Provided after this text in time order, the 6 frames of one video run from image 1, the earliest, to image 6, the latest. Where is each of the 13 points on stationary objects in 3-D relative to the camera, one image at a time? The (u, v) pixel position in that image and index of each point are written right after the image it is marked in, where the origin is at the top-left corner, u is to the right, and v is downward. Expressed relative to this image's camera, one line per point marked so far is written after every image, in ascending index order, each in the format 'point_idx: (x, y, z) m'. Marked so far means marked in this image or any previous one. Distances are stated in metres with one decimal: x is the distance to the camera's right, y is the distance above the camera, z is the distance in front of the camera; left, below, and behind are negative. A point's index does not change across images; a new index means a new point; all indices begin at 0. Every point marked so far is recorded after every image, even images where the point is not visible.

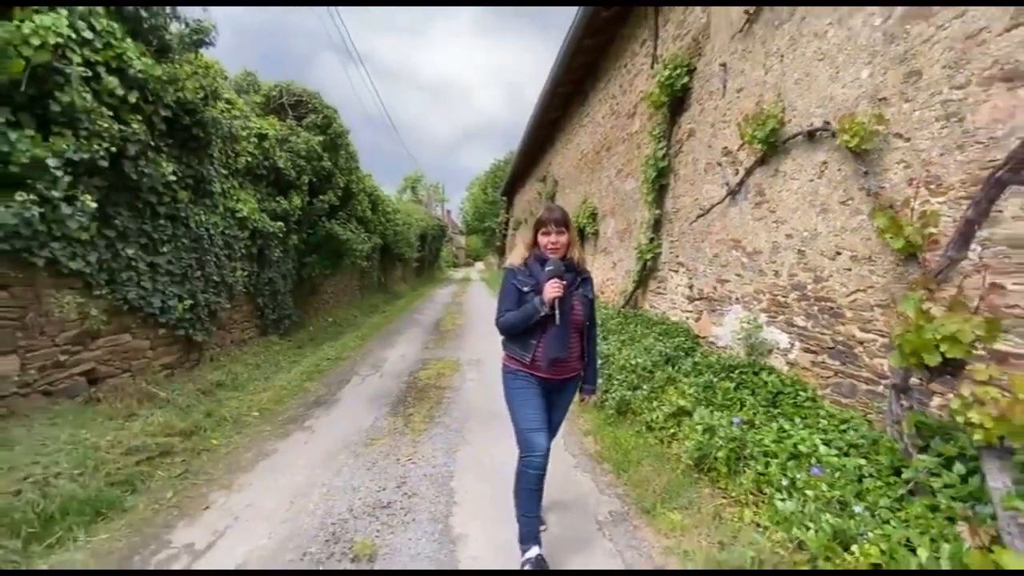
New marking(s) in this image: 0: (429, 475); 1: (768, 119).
0: (-0.6, -1.3, +3.2) m
1: (+1.9, +1.3, +3.6) m
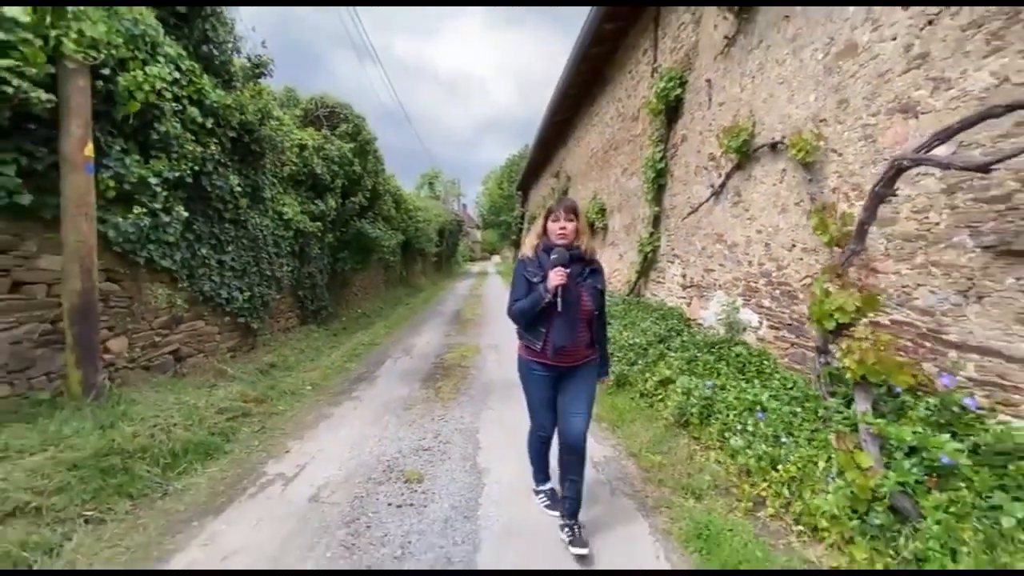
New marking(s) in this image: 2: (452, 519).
0: (-0.4, -1.2, +4.0) m
1: (+2.0, +1.4, +4.2) m
2: (-0.3, -1.3, +2.7) m
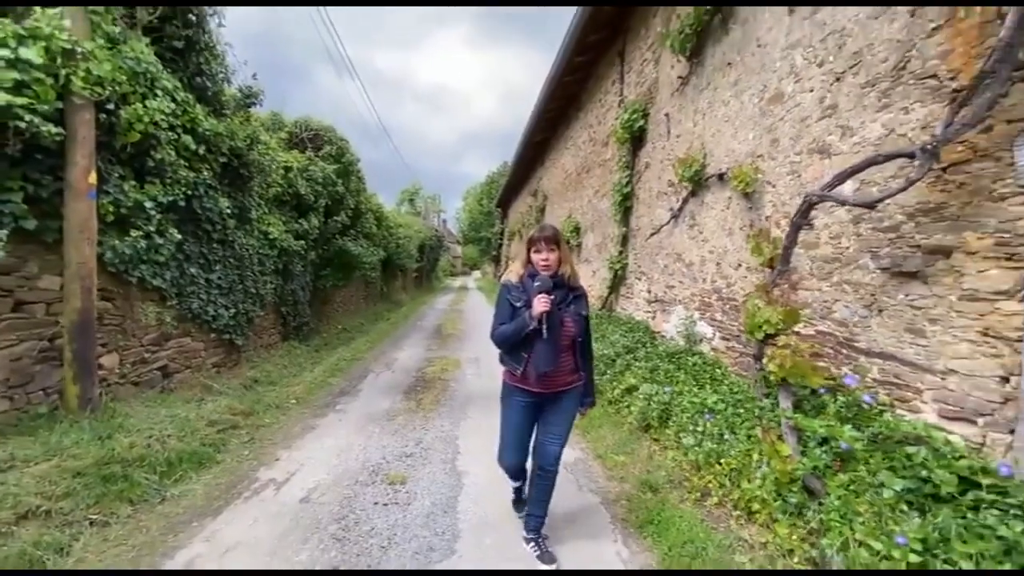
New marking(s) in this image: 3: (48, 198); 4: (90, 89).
0: (-0.7, -1.3, +4.2) m
1: (+1.8, +1.2, +4.6) m
2: (-0.5, -1.4, +2.9) m
3: (-3.6, +0.7, +3.6) m
4: (-3.2, +1.5, +3.5) m
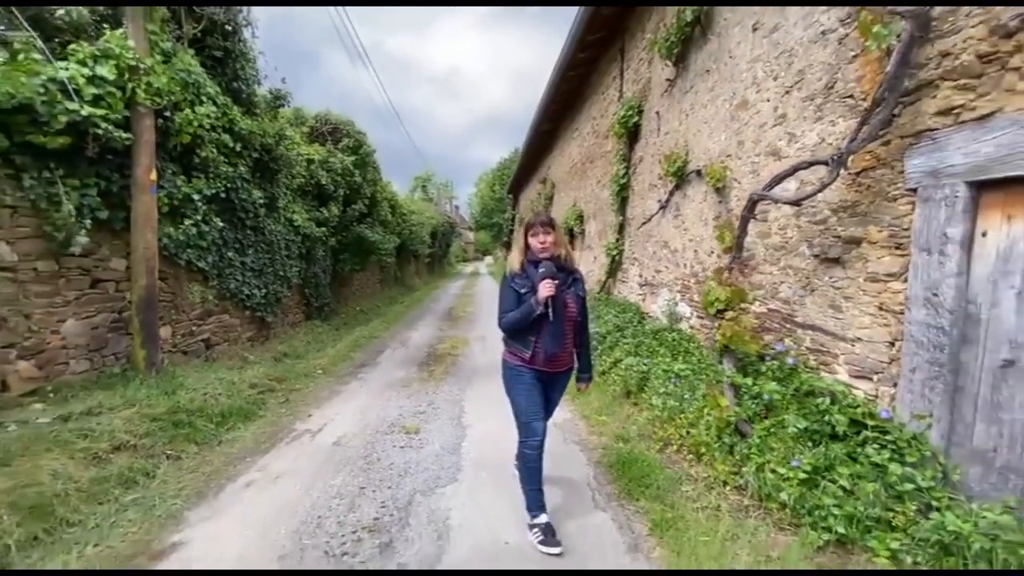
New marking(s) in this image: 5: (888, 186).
0: (-0.7, -1.2, +4.9) m
1: (+1.8, +1.4, +5.1) m
2: (-0.5, -1.3, +3.6) m
3: (-3.6, +0.9, +4.3) m
4: (-3.2, +1.7, +4.2) m
5: (+2.1, +0.6, +2.6) m
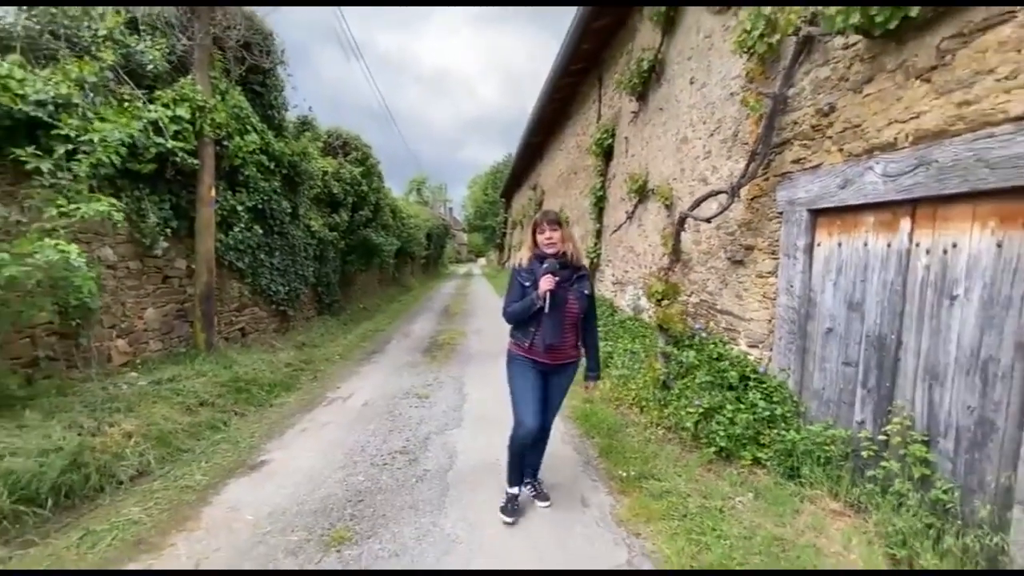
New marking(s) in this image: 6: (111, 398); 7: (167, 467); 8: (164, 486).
0: (-0.8, -1.1, +5.9) m
1: (+1.7, +1.5, +6.2) m
2: (-0.6, -1.2, +4.6) m
3: (-3.7, +0.9, +5.3) m
4: (-3.3, +1.7, +5.2) m
5: (+2.0, +0.6, +3.8) m
6: (-3.3, -0.9, +3.8) m
7: (-2.5, -1.3, +3.4) m
8: (-2.3, -1.3, +3.2) m
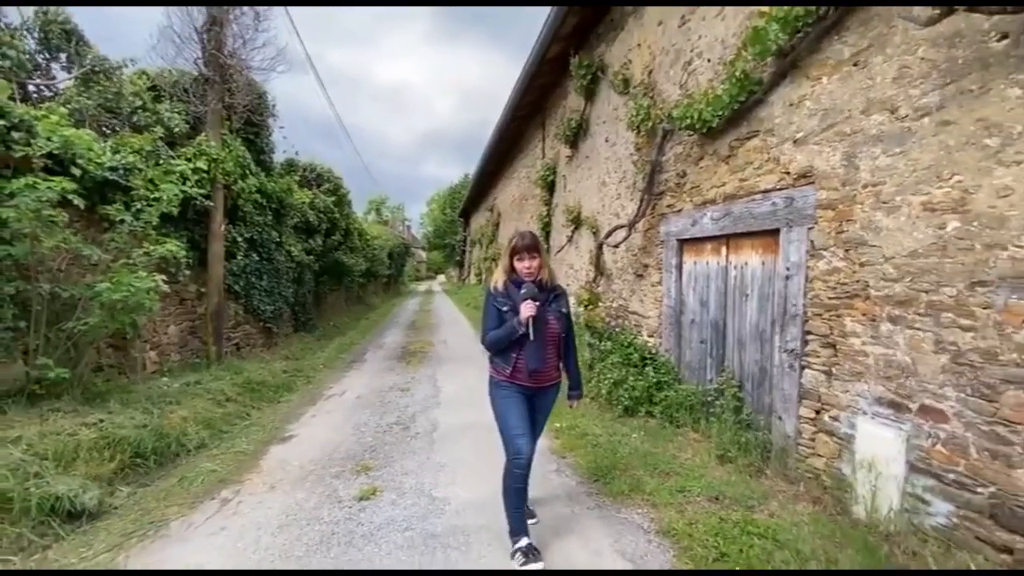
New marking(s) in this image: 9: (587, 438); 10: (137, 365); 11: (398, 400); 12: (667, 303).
0: (-1.3, -1.3, +7.2) m
1: (+1.0, +1.3, +7.8) m
2: (-1.1, -1.4, +5.9) m
3: (-4.3, +0.7, +6.4) m
4: (-3.9, +1.5, +6.3) m
5: (+1.6, +0.6, +5.3) m
6: (-3.7, -1.1, +4.9) m
7: (-2.8, -1.5, +4.5) m
8: (-2.6, -1.5, +4.3) m
9: (+0.7, -1.4, +4.3) m
10: (-4.2, -0.9, +5.2) m
11: (-1.5, -1.4, +5.8) m
12: (+1.7, -0.2, +5.1) m
